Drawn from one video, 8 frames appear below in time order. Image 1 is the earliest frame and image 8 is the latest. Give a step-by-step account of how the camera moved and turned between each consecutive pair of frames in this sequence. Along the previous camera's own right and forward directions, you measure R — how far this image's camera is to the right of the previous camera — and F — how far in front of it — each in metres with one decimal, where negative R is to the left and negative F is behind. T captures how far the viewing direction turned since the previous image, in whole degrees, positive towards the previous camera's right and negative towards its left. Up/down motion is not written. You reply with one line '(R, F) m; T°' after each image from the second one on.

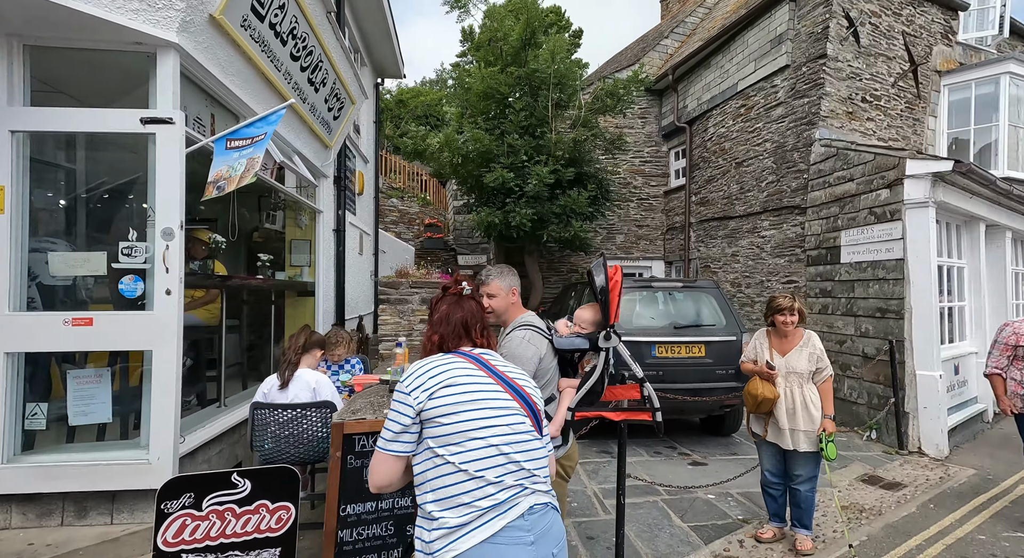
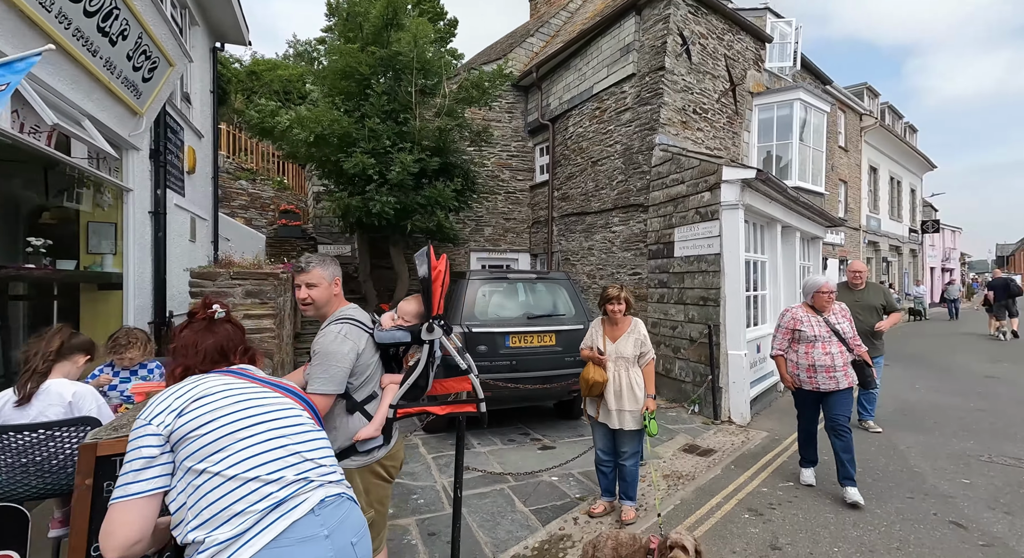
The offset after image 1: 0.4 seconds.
(+0.1, 0.0) m; +14°
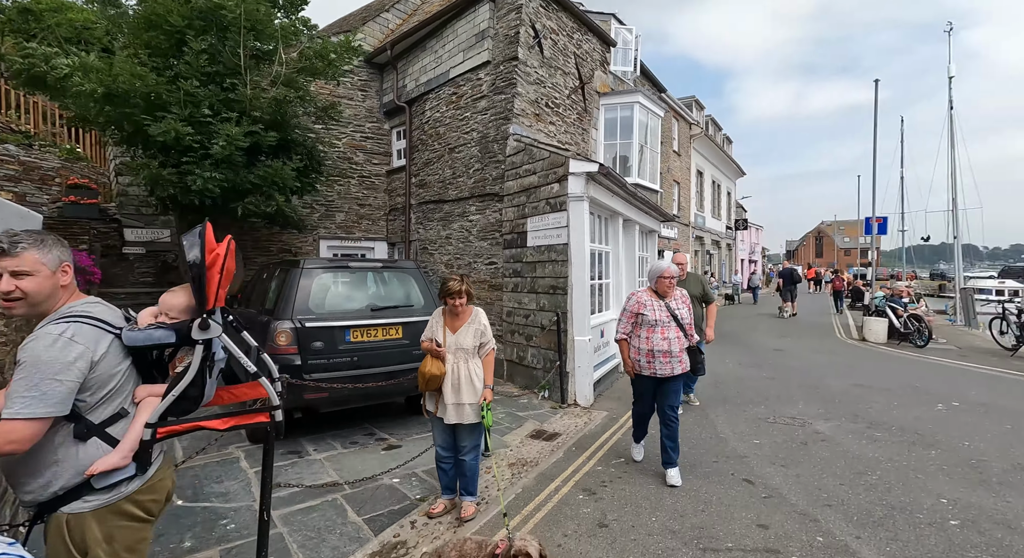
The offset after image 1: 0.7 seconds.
(+0.1, +0.1) m; +15°
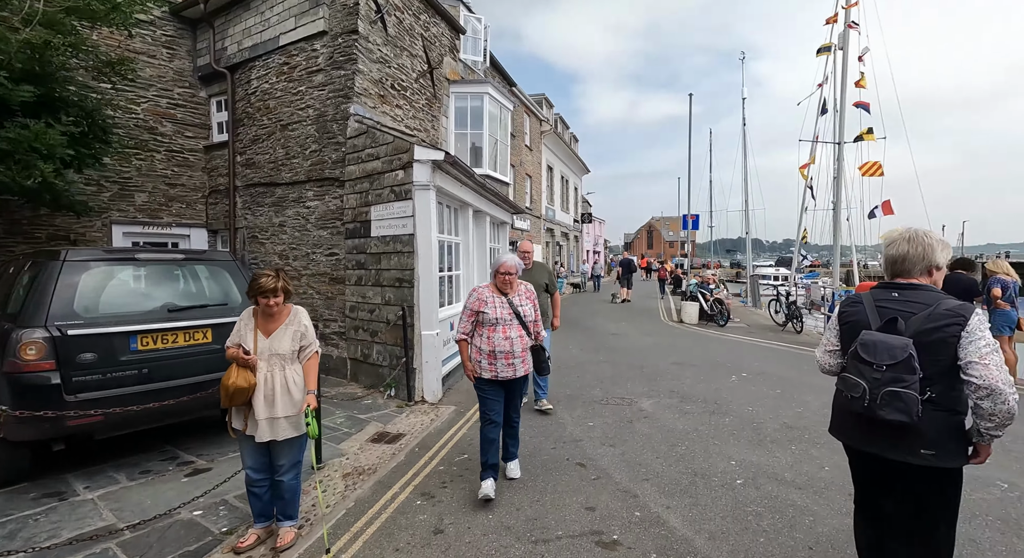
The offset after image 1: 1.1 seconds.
(+0.1, +0.1) m; +16°
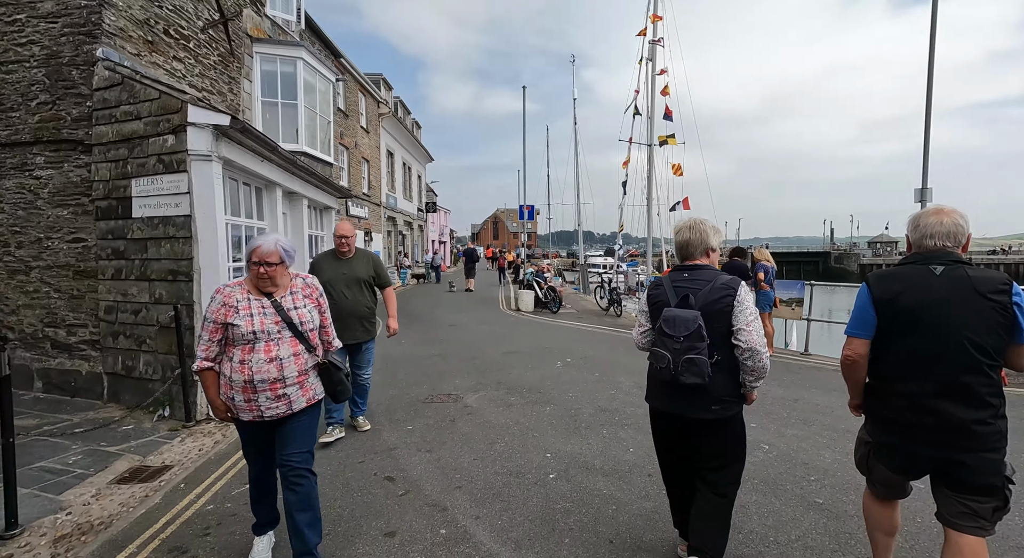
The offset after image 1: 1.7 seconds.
(+0.3, +0.3) m; +17°
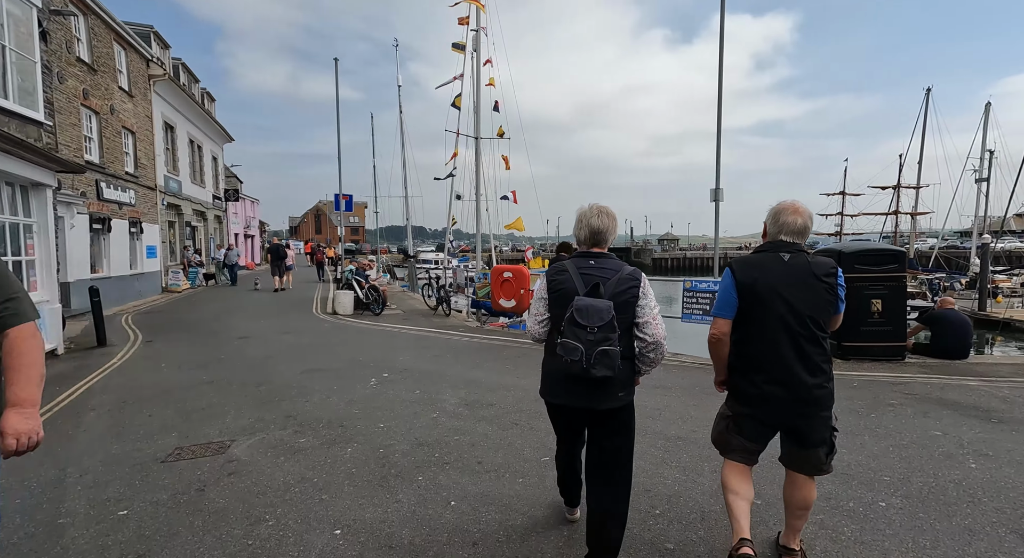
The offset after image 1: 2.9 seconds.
(+0.3, +1.0) m; +18°
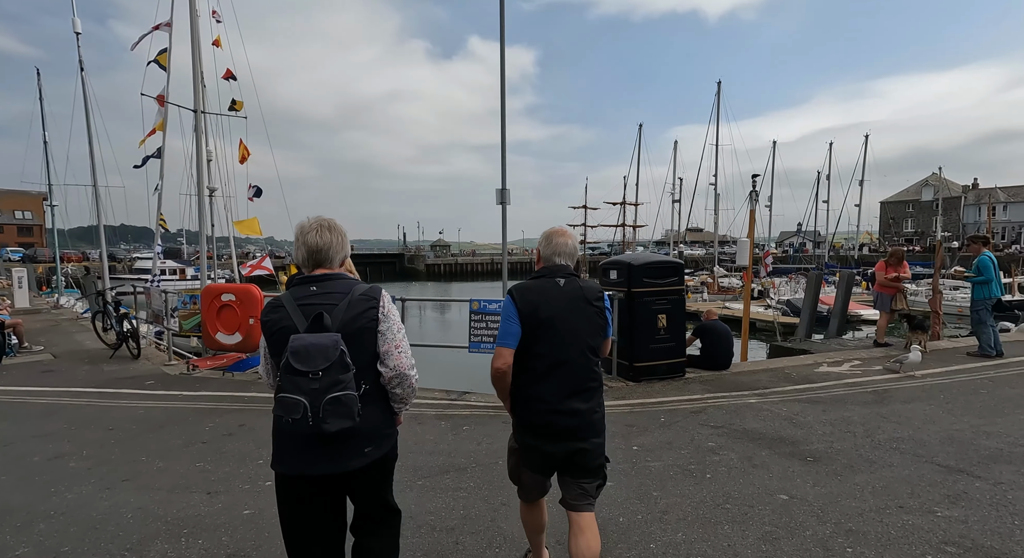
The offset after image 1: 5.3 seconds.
(+0.5, +2.4) m; +25°
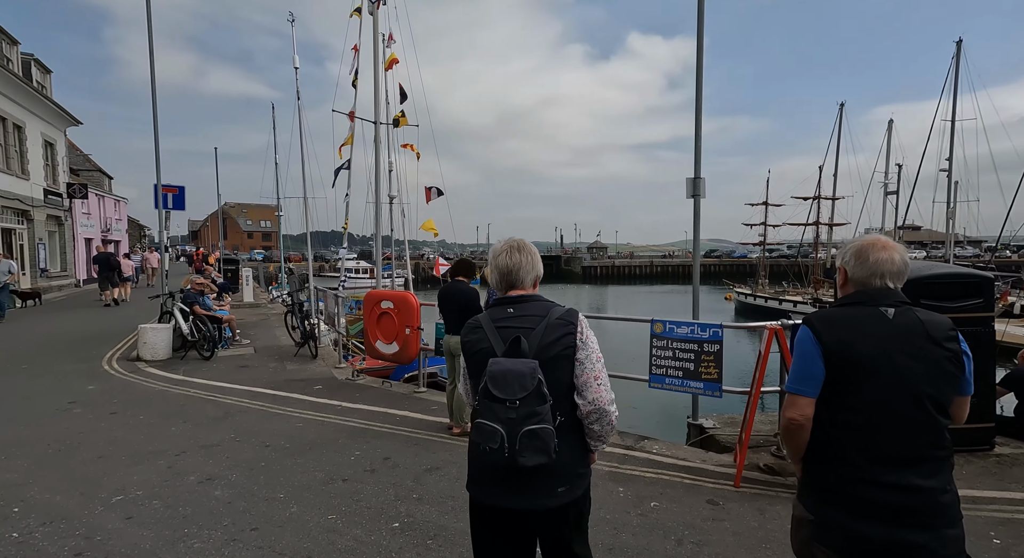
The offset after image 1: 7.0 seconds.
(-0.5, +1.8) m; -18°
